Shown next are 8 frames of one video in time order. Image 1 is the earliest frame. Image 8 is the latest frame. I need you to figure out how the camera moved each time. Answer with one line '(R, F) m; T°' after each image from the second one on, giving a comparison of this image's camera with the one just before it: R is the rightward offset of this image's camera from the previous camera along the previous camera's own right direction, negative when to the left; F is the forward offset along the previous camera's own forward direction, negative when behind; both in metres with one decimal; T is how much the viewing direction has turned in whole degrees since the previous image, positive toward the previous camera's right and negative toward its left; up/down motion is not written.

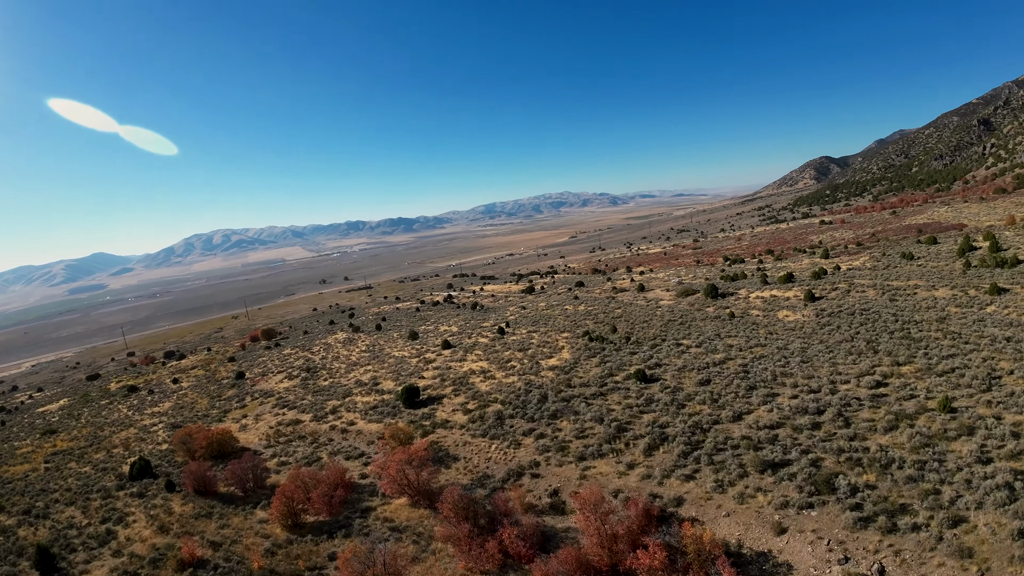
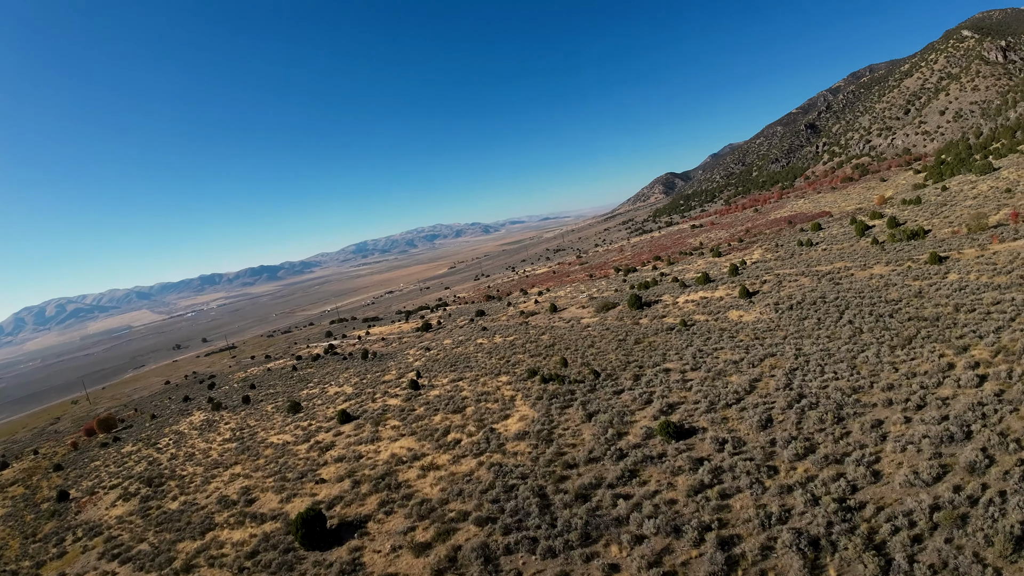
(-2.0, +8.1) m; +14°
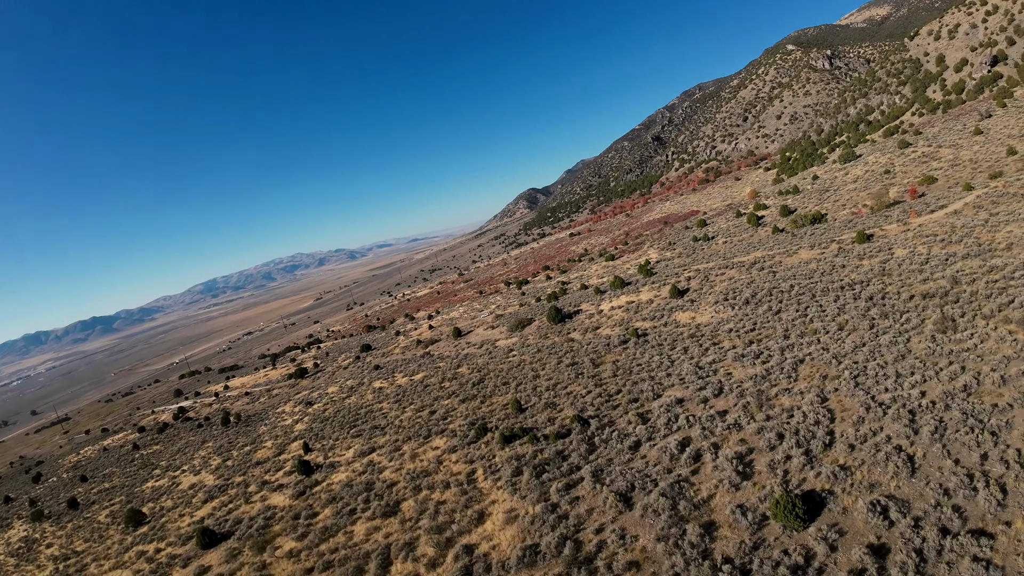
(-2.2, +7.1) m; +15°
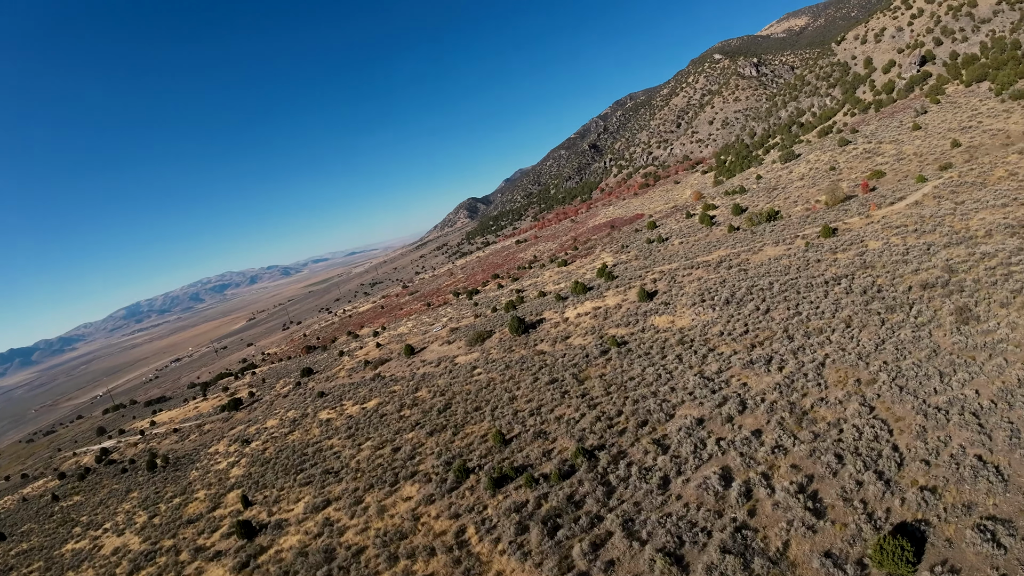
(-1.2, +2.8) m; +7°
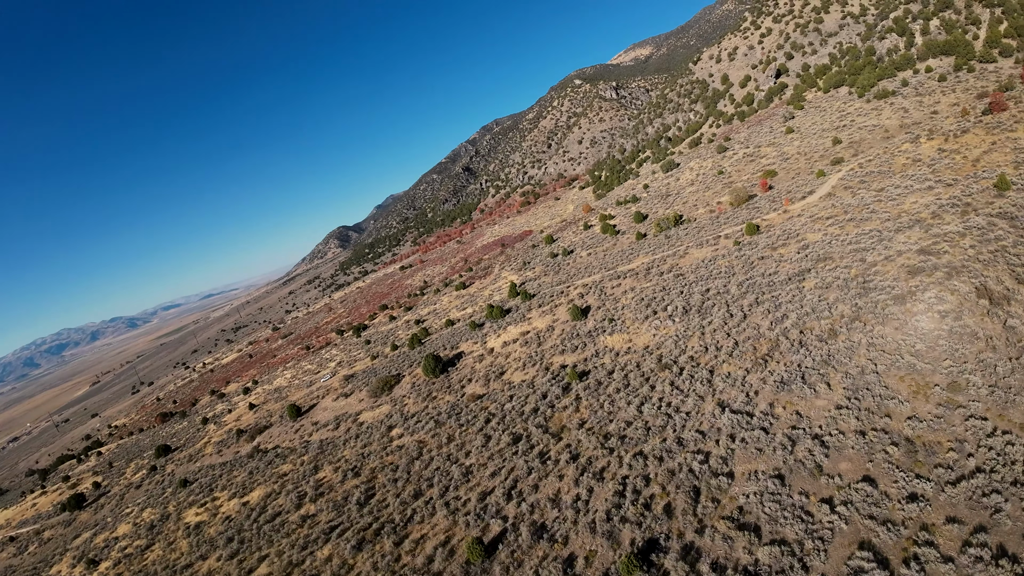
(-1.9, +5.3) m; +14°
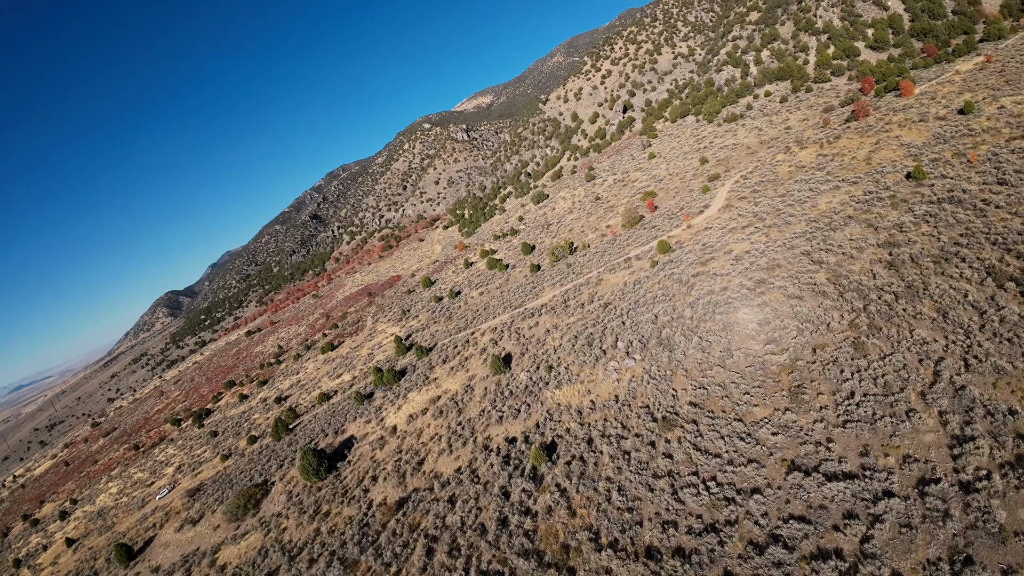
(-1.8, +5.4) m; +16°
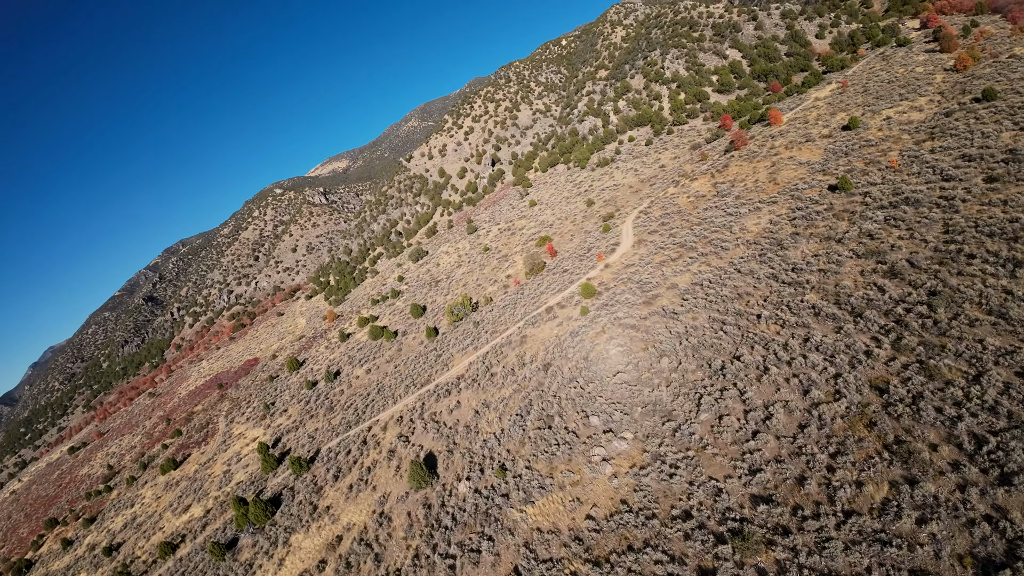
(-1.4, +5.1) m; +15°
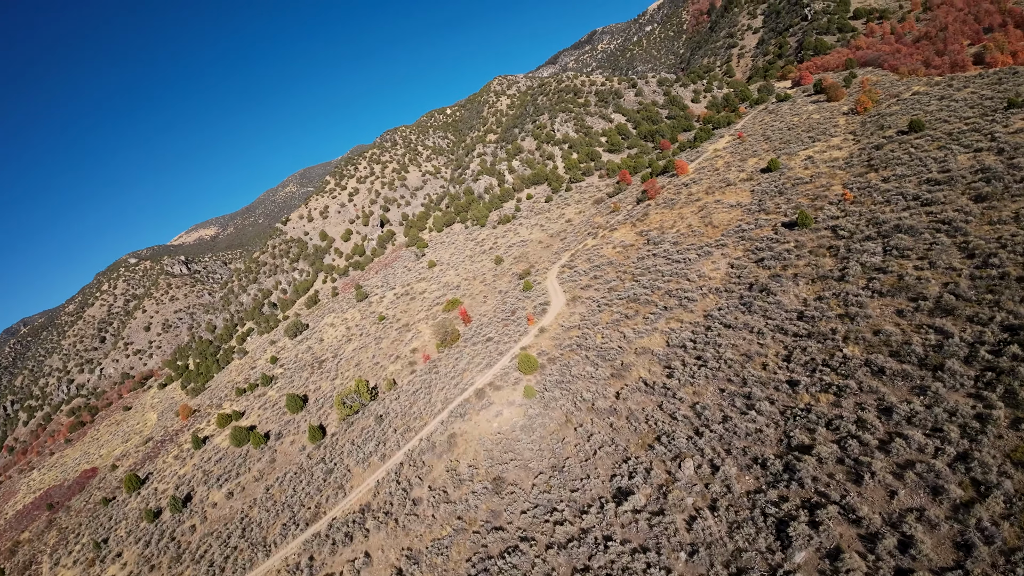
(-0.9, +4.9) m; +13°
